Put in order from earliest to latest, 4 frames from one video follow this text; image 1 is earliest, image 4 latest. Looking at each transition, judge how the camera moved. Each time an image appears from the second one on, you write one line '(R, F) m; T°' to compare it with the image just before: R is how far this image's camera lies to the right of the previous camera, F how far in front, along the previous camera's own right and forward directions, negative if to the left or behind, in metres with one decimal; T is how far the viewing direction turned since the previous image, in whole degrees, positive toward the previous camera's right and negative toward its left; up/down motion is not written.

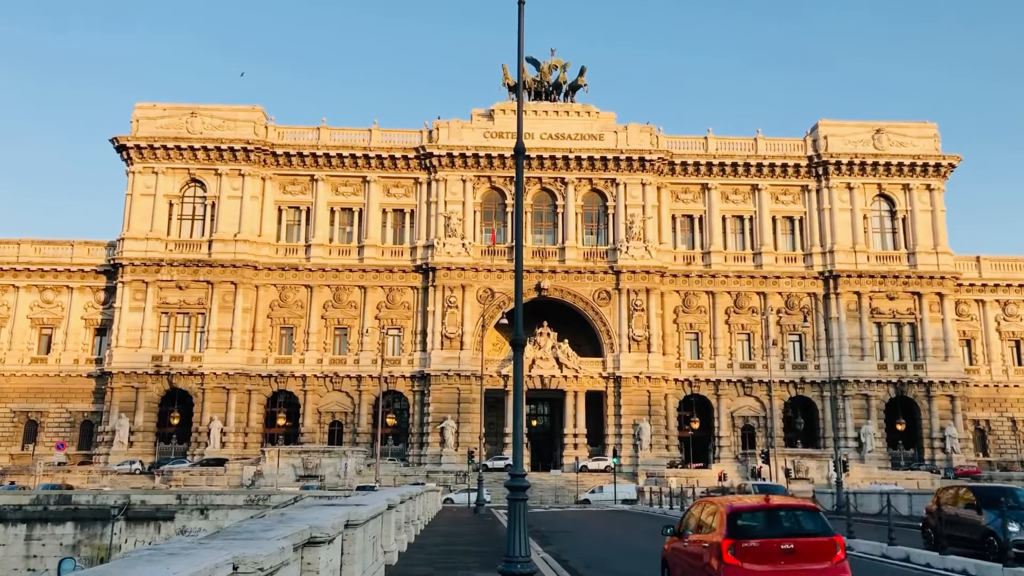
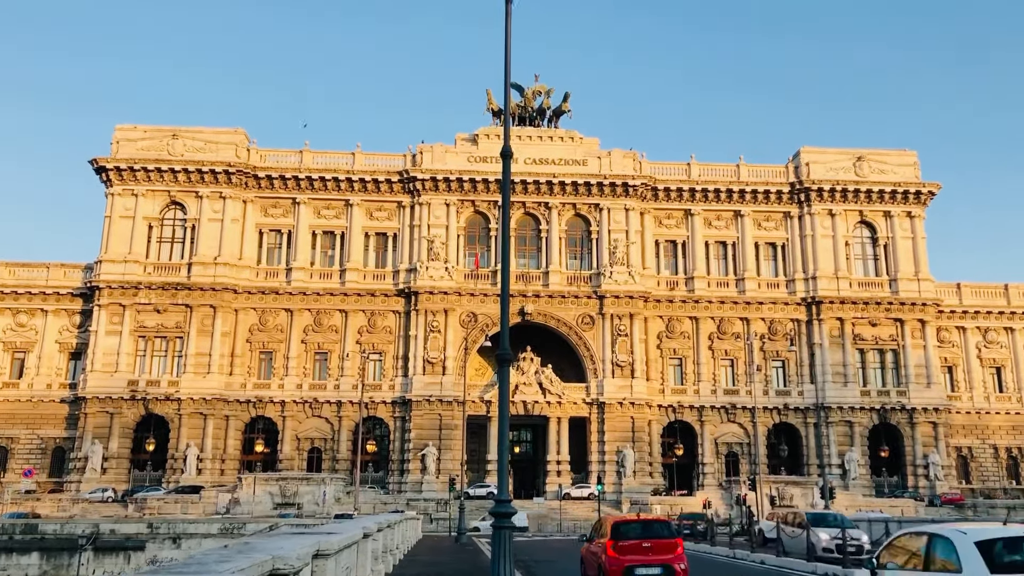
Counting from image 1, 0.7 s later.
(0.0, +0.4) m; +1°
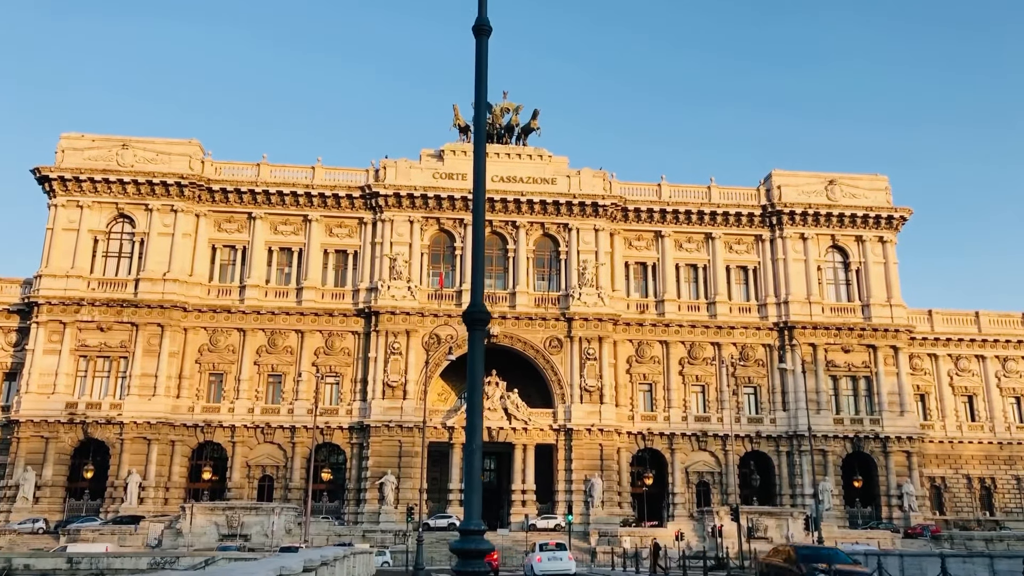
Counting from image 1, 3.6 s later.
(-0.1, +2.1) m; +2°
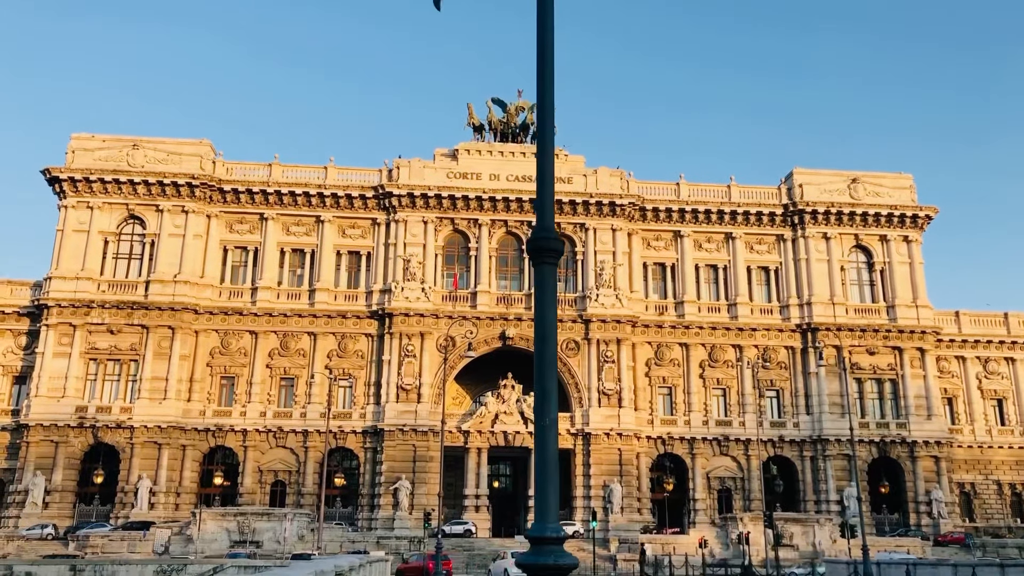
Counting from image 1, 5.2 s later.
(-0.2, +1.1) m; -1°
